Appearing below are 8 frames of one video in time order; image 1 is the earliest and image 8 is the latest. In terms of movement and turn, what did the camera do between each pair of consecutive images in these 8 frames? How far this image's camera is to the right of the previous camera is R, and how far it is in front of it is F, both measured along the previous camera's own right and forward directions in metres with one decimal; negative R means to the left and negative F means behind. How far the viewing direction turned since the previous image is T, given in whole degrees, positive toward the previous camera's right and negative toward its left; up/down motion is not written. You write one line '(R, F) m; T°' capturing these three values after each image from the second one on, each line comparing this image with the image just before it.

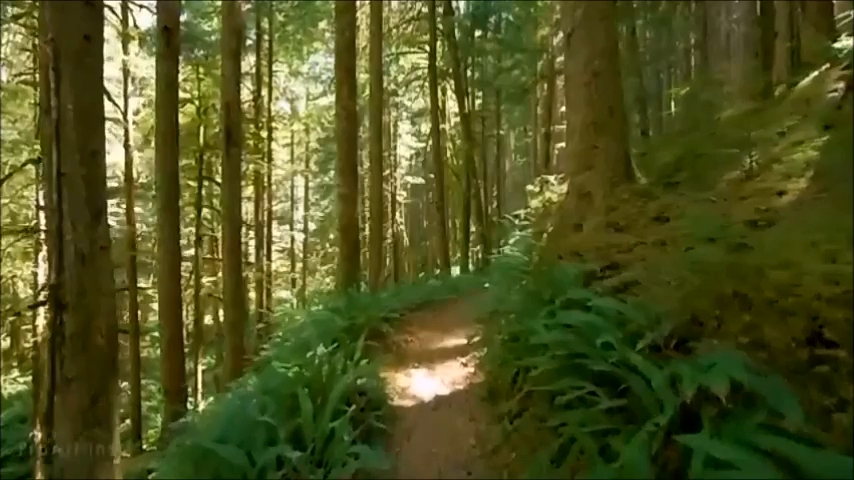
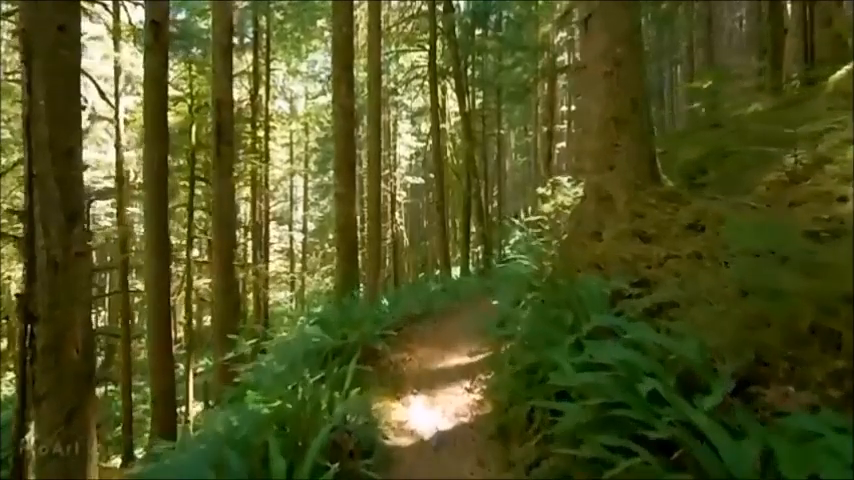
(0.0, +0.4) m; 0°
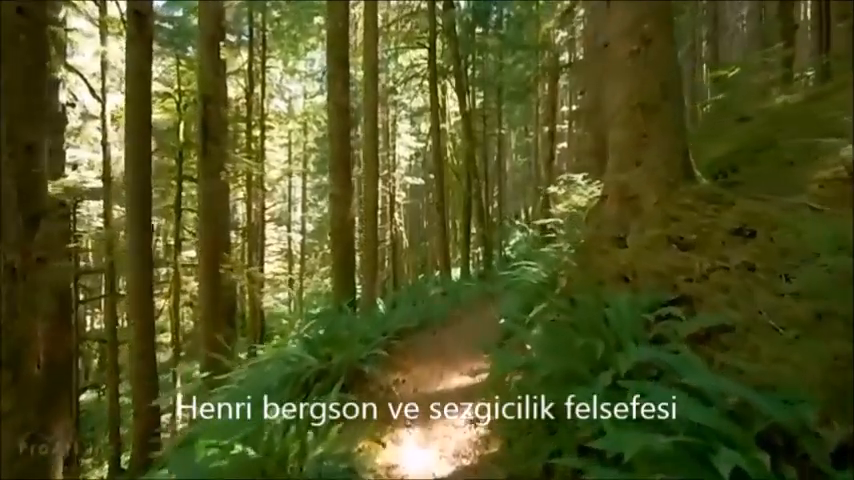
(0.0, +0.5) m; 0°
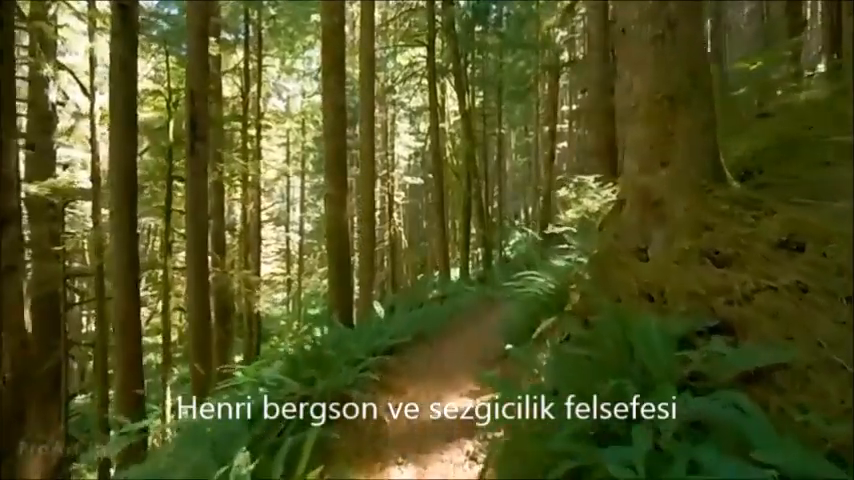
(0.0, +0.4) m; 0°
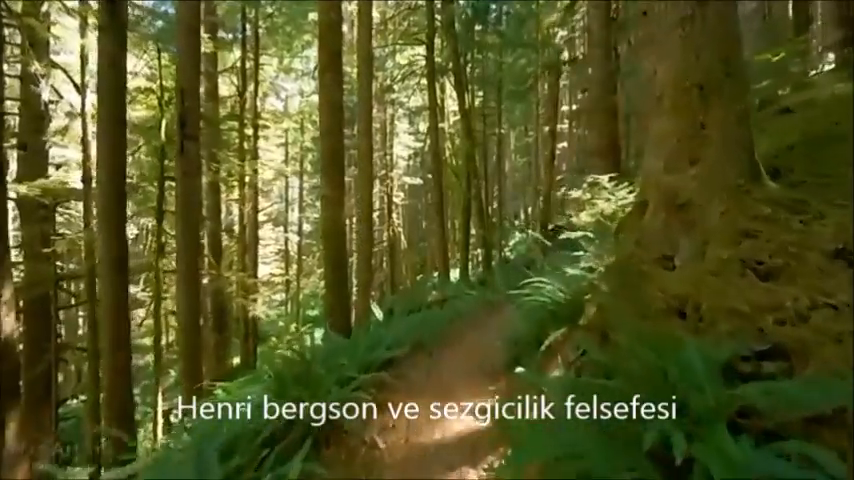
(0.0, +0.3) m; 0°
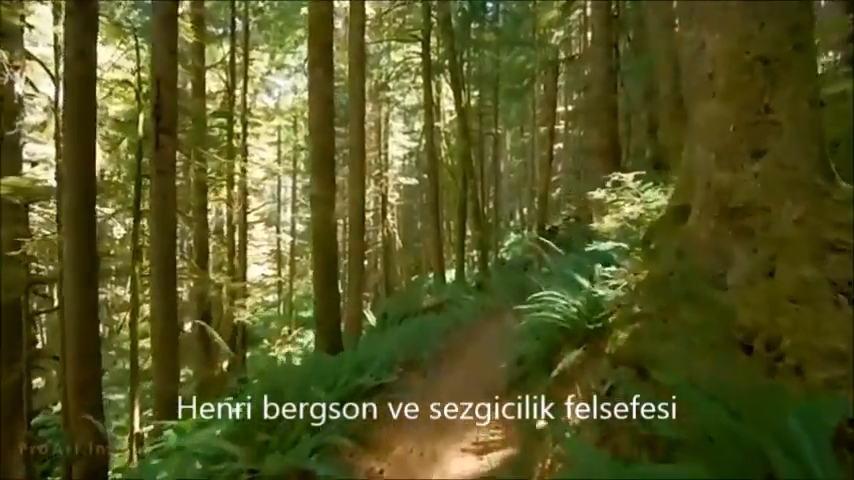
(0.0, +0.5) m; +1°
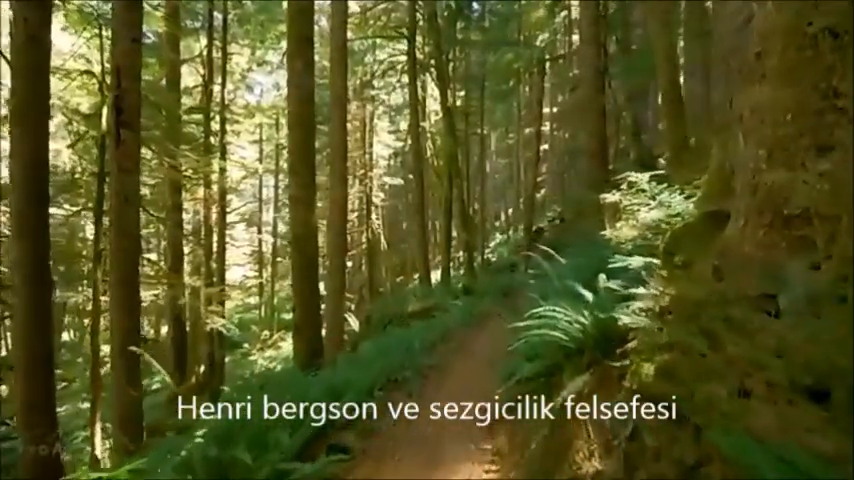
(0.0, +0.4) m; +2°
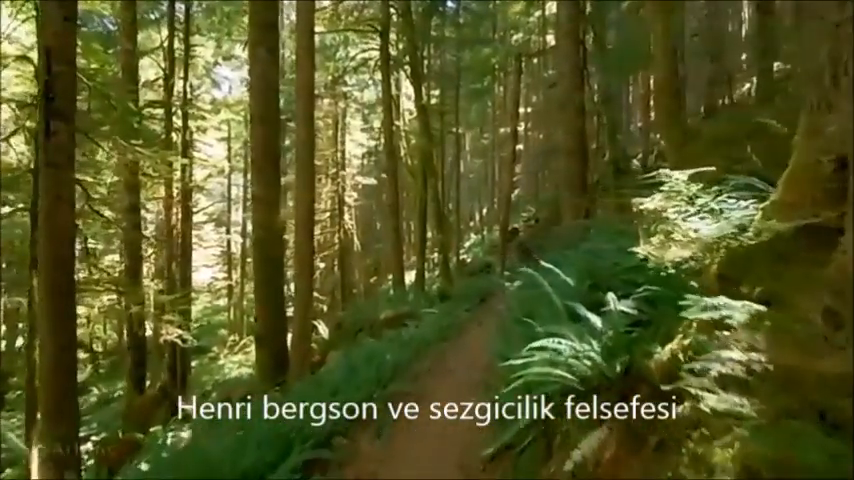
(0.0, +0.5) m; +3°
